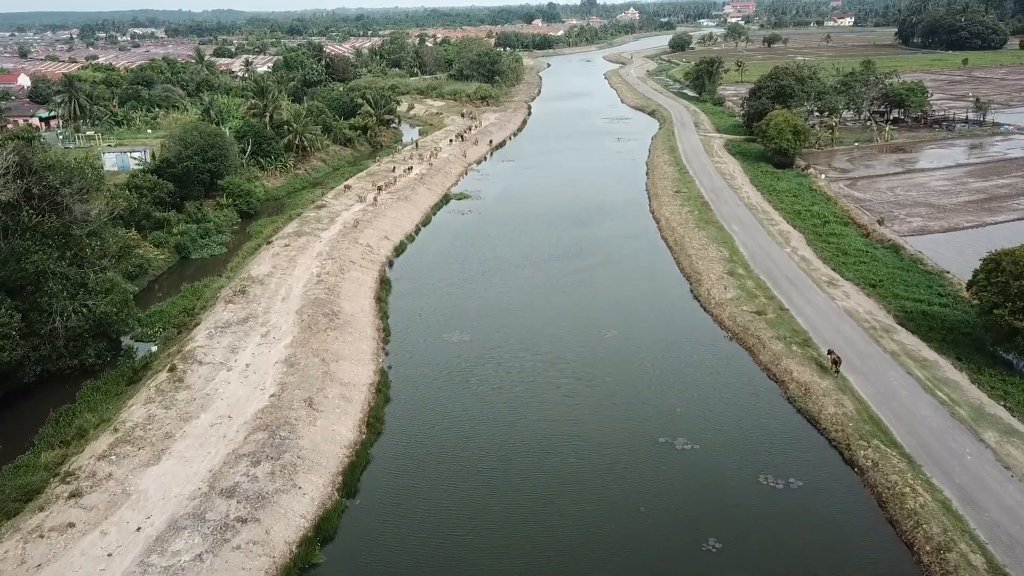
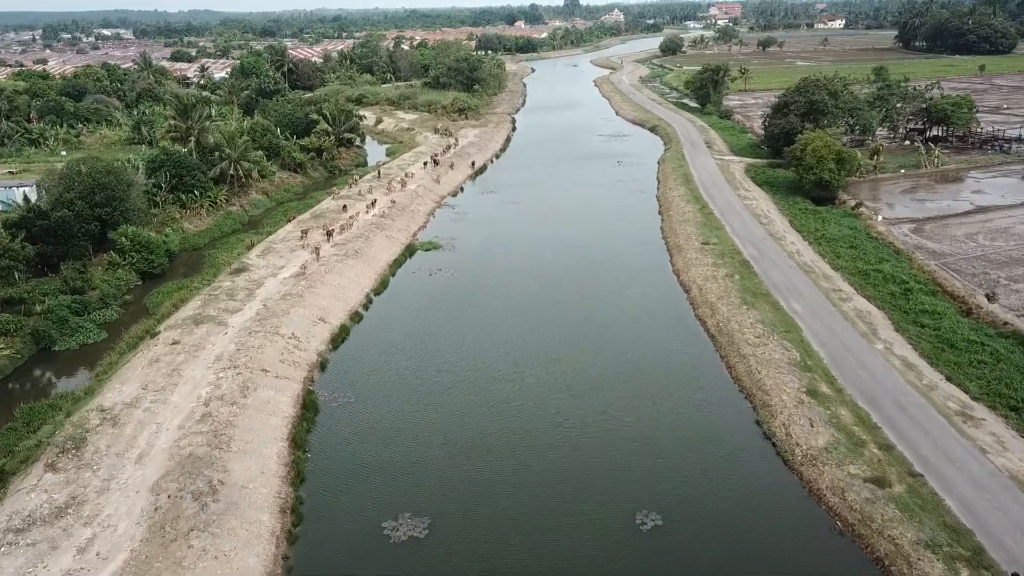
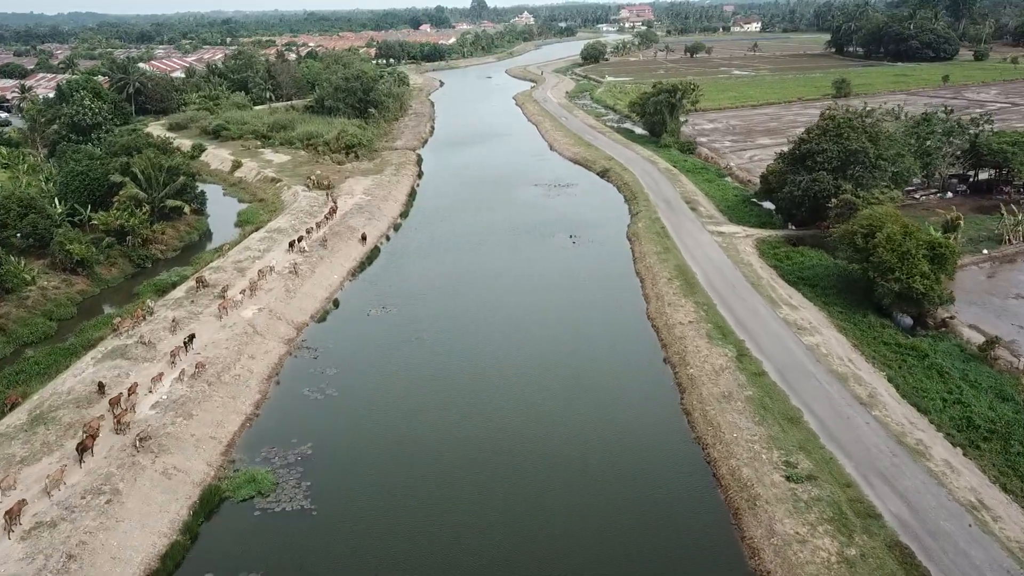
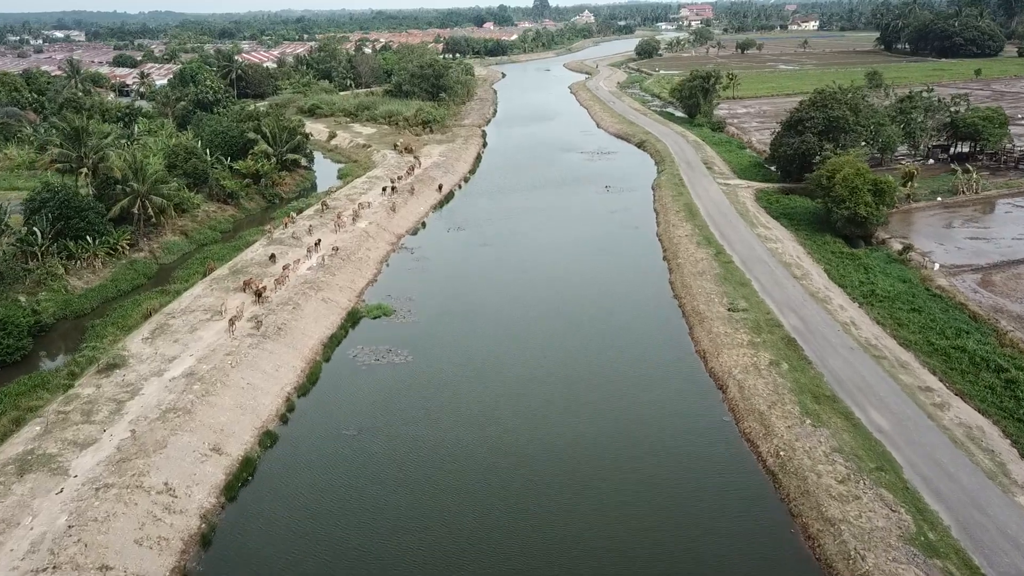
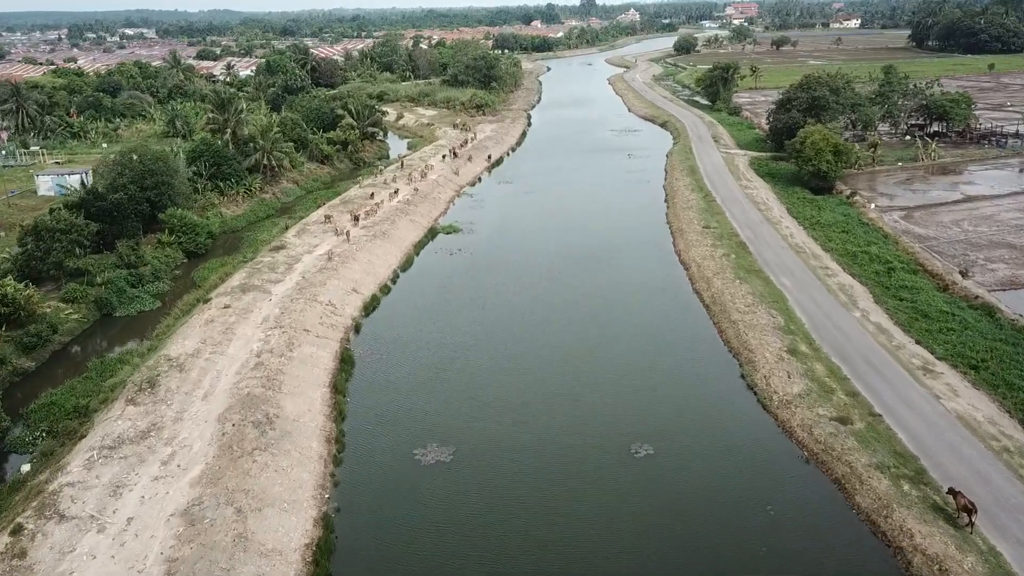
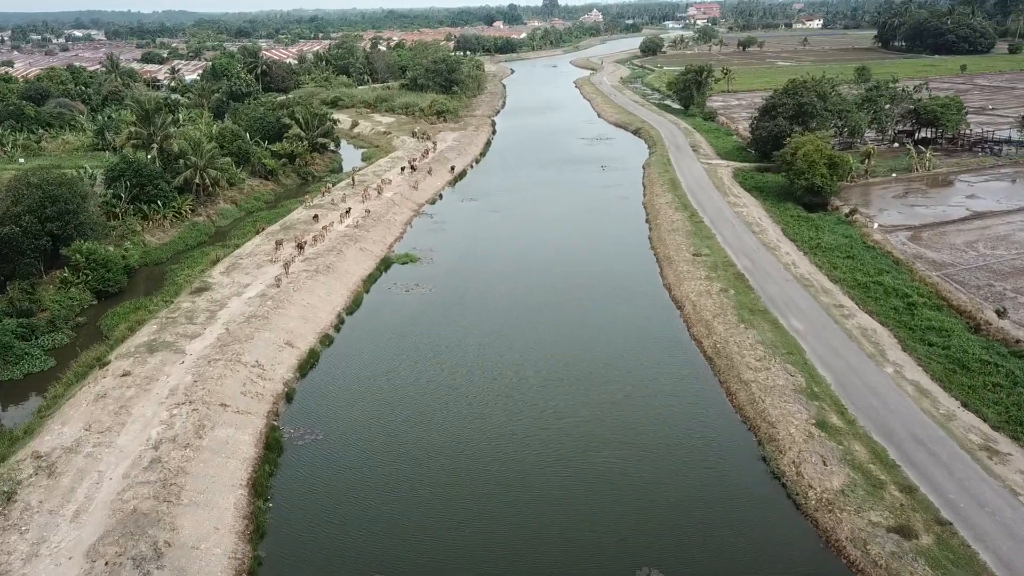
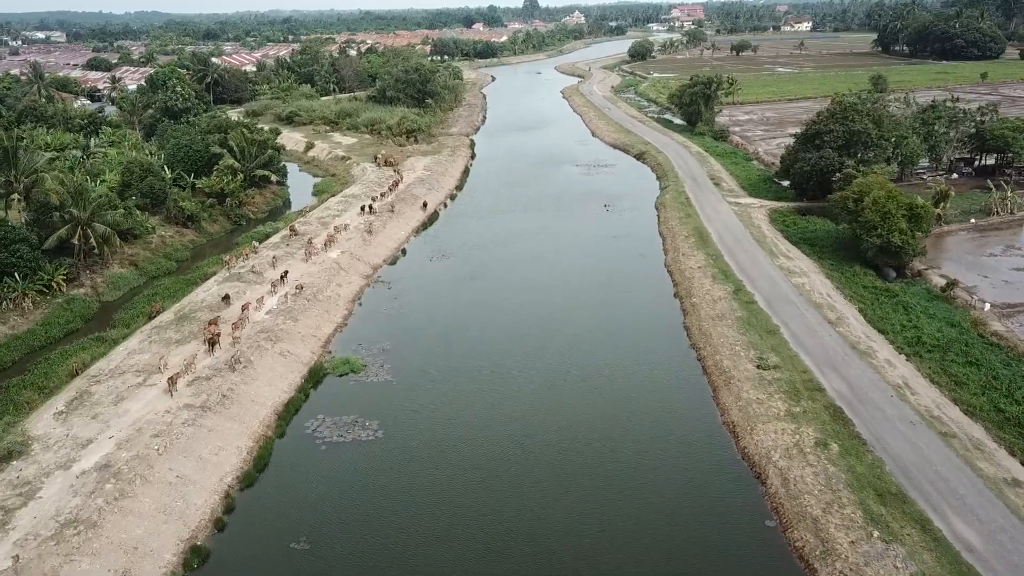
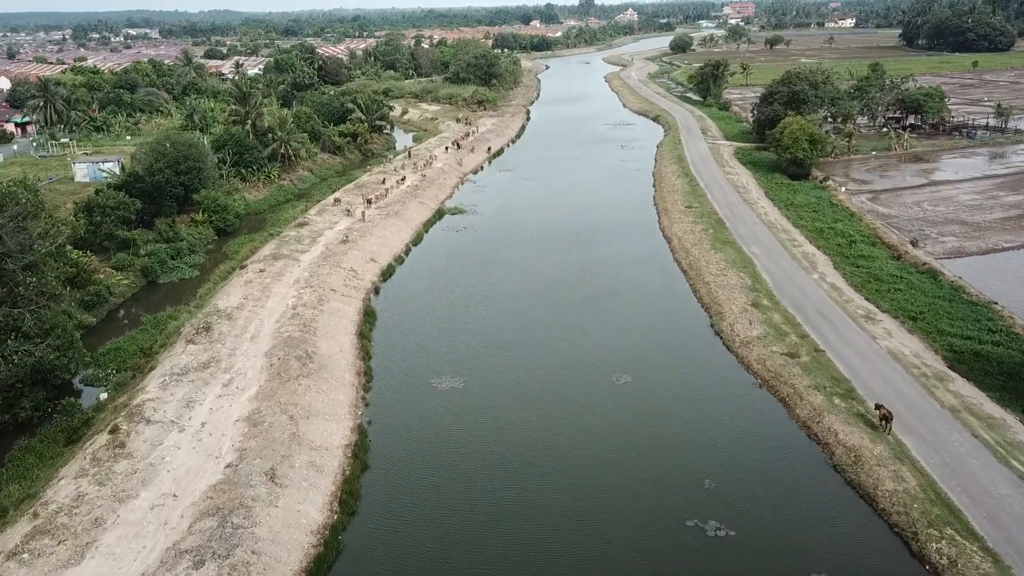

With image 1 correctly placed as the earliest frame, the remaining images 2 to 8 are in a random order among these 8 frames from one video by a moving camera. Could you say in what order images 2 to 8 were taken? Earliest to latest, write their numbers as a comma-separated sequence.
8, 5, 2, 6, 4, 7, 3
